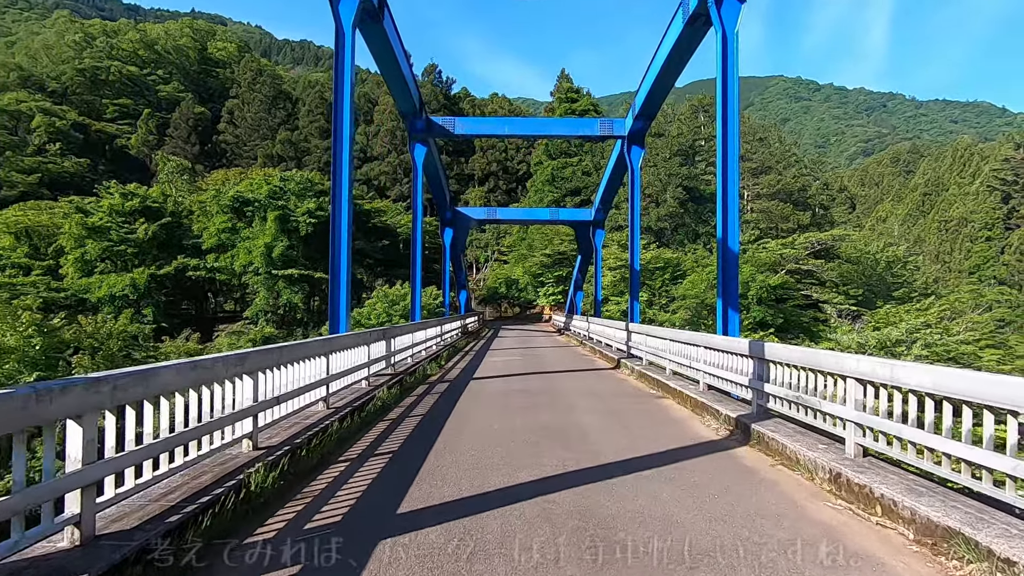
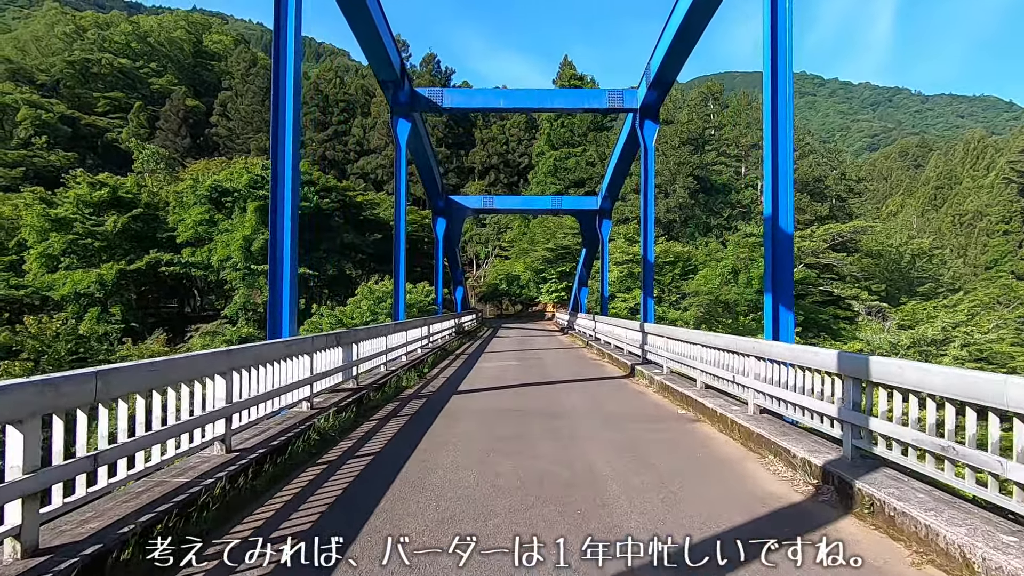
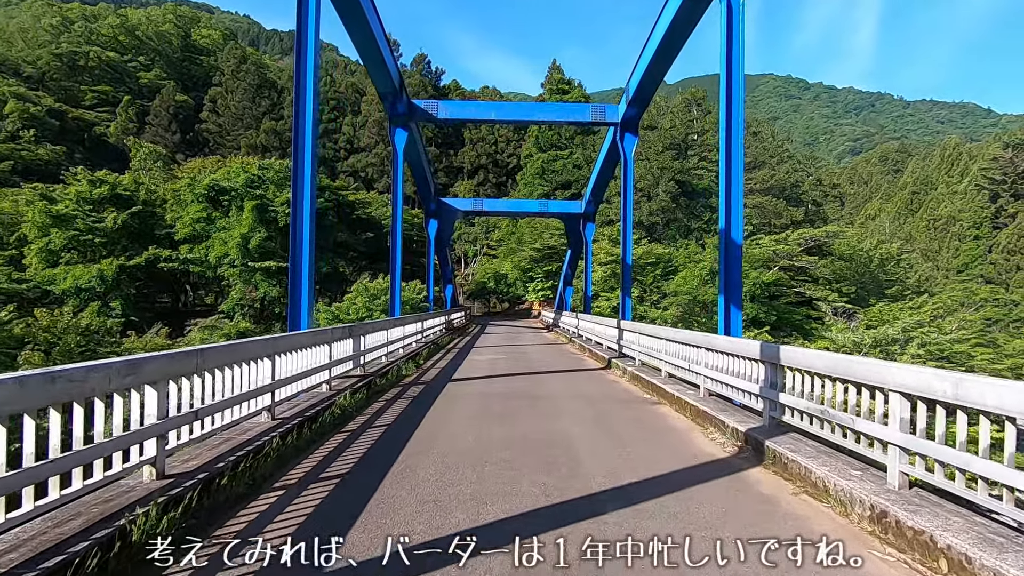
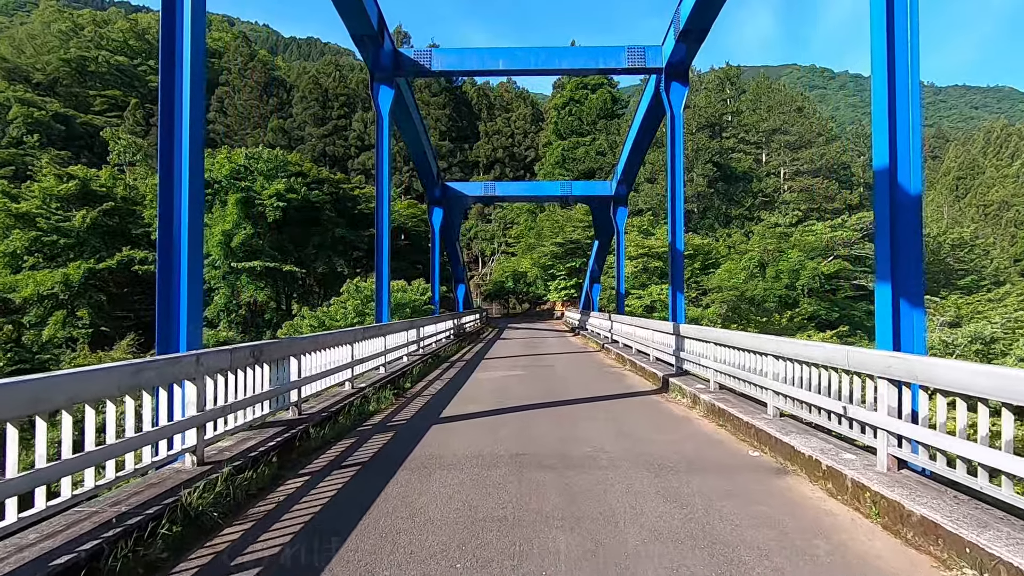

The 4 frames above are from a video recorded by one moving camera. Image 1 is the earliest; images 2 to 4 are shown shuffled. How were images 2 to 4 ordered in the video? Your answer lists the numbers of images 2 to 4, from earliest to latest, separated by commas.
3, 2, 4
